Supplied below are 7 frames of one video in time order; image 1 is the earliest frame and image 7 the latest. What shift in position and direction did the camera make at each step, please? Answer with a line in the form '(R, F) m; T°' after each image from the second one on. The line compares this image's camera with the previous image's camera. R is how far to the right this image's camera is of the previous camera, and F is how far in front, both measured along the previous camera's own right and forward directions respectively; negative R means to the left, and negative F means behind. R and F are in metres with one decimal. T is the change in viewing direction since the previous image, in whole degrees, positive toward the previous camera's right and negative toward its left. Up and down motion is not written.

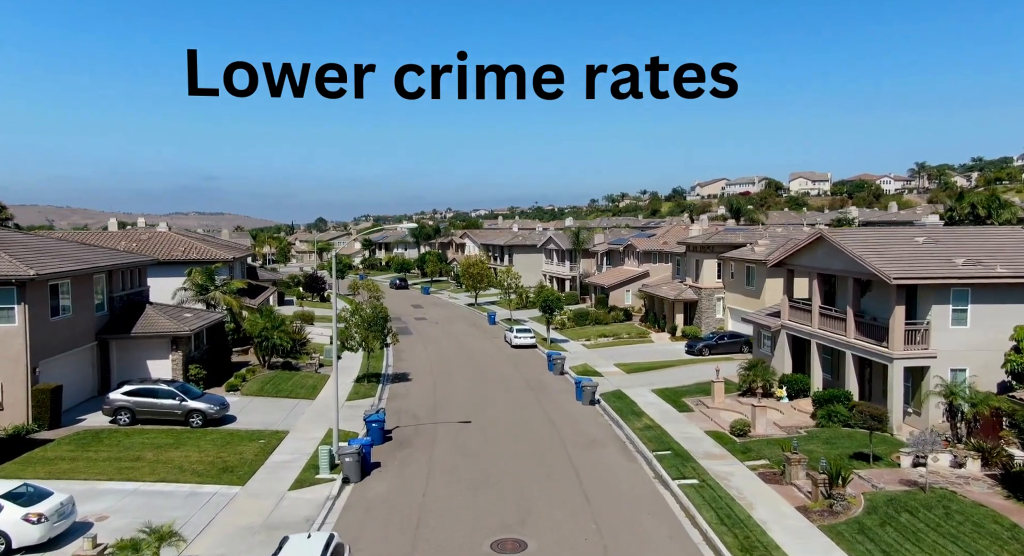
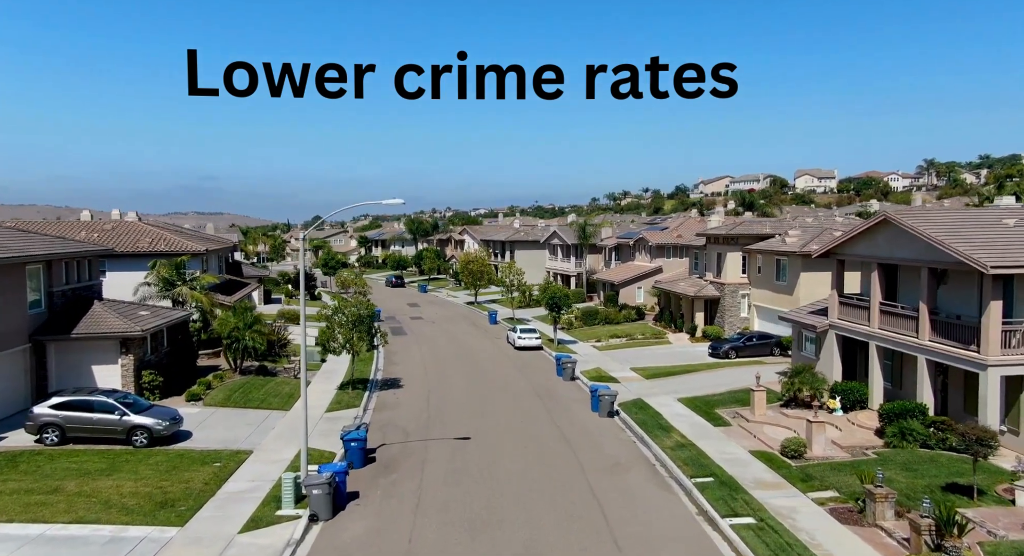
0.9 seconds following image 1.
(-0.2, +4.0) m; 0°
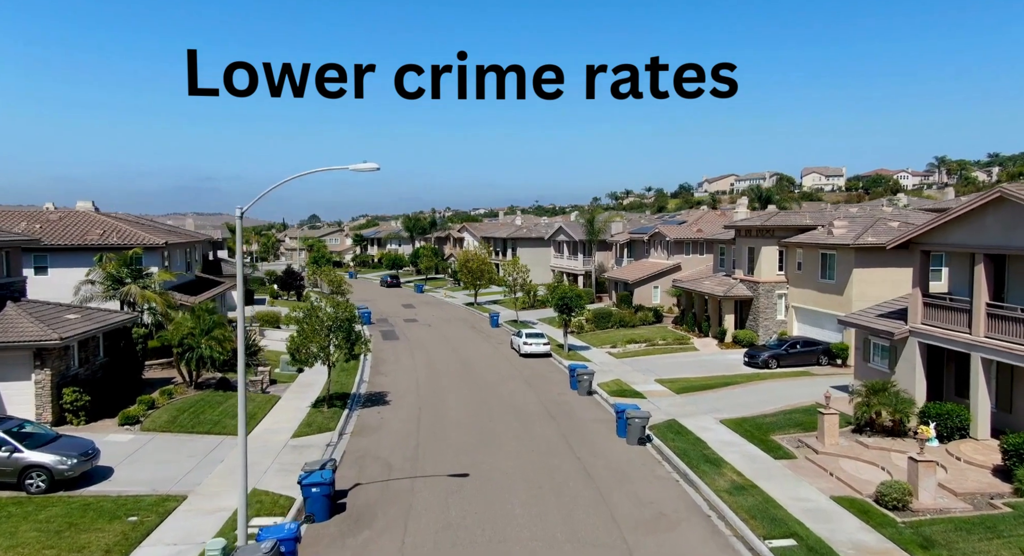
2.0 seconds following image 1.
(-0.2, +4.8) m; 0°
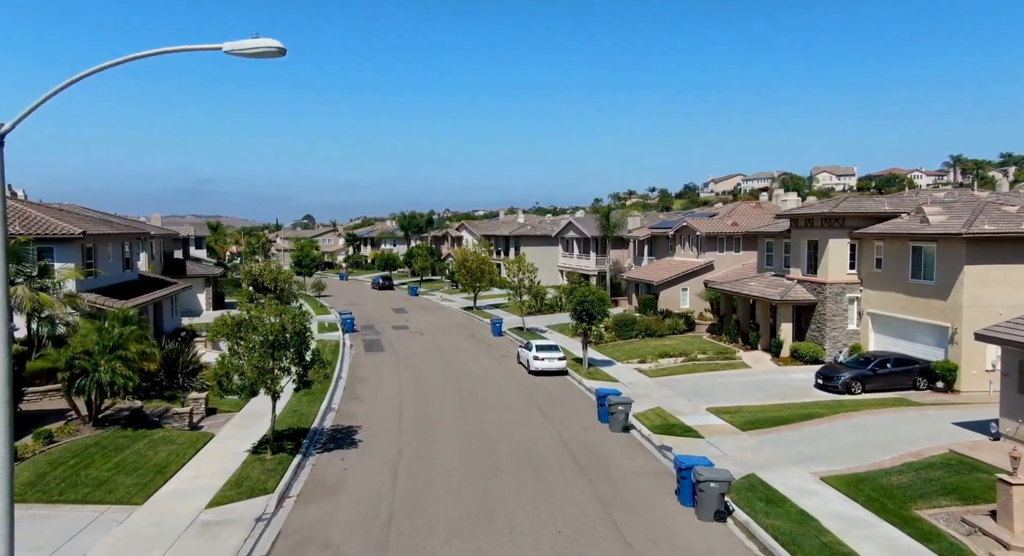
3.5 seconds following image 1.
(-0.3, +6.7) m; 0°
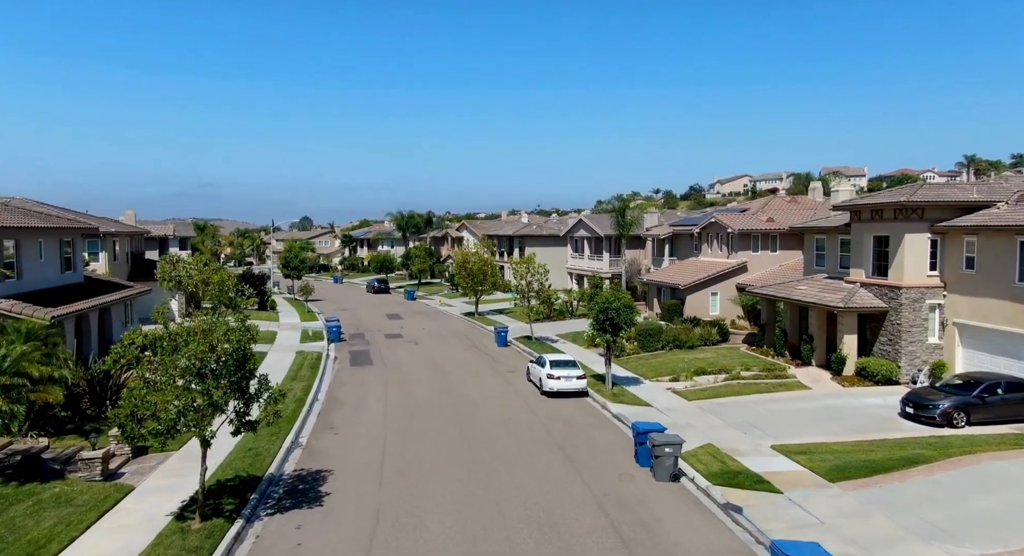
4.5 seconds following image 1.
(-0.3, +4.8) m; 0°
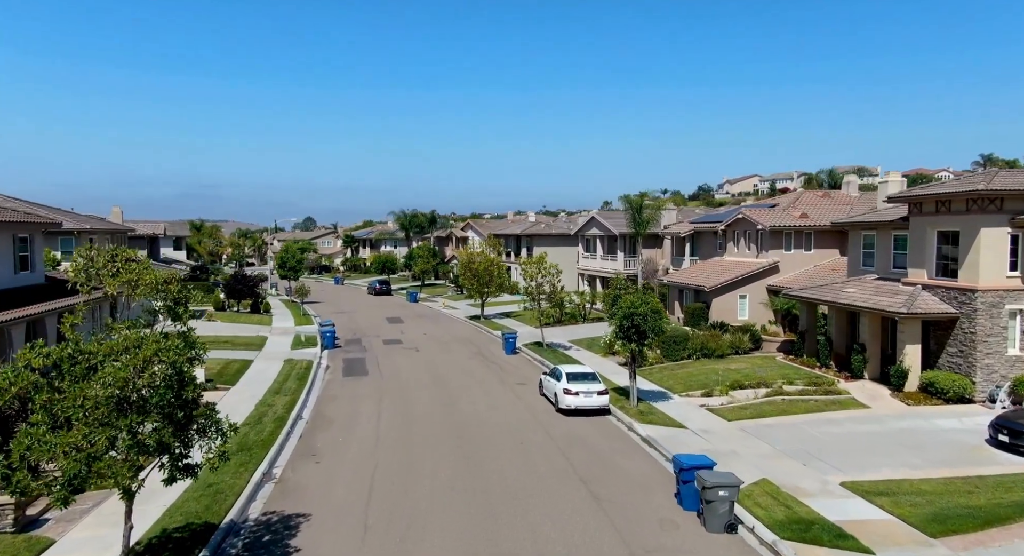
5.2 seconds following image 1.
(-0.2, +3.1) m; 0°
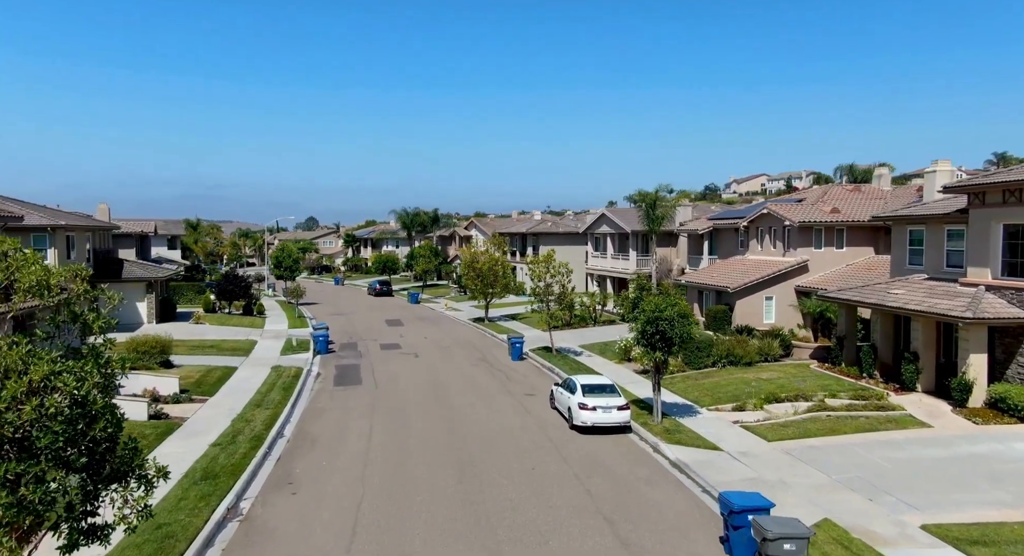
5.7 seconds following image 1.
(-0.1, +2.6) m; 0°
